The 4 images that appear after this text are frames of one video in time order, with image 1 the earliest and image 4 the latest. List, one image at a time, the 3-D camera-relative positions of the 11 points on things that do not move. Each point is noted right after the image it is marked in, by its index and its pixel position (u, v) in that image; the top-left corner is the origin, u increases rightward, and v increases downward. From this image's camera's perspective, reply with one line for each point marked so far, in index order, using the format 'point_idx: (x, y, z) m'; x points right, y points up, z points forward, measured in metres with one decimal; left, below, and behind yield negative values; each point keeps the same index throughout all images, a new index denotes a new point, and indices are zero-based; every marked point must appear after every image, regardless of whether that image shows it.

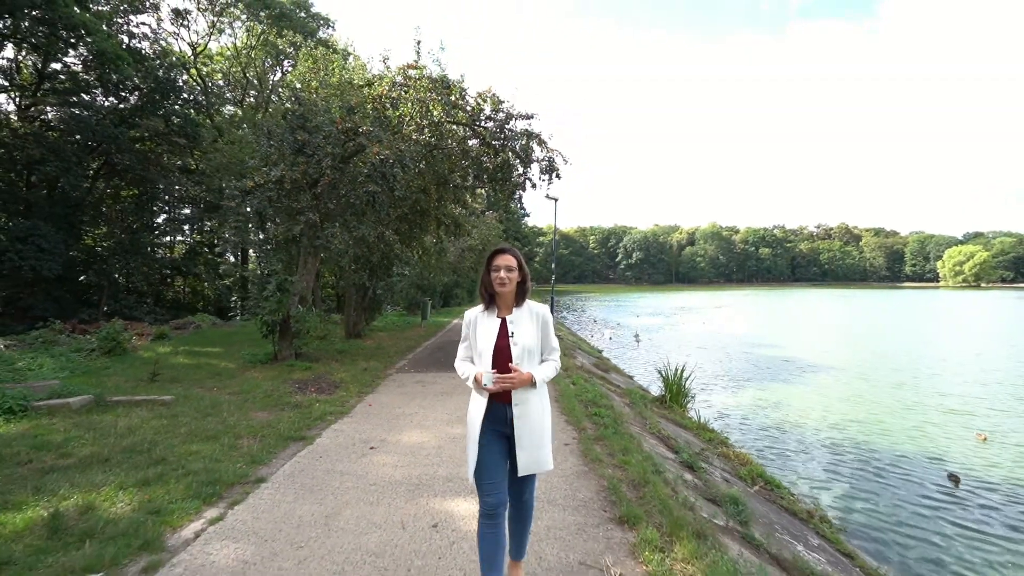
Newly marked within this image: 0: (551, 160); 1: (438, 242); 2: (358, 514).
0: (+0.9, +2.9, +12.4) m
1: (-1.9, +1.2, +14.4) m
2: (-1.1, -1.6, +3.9) m
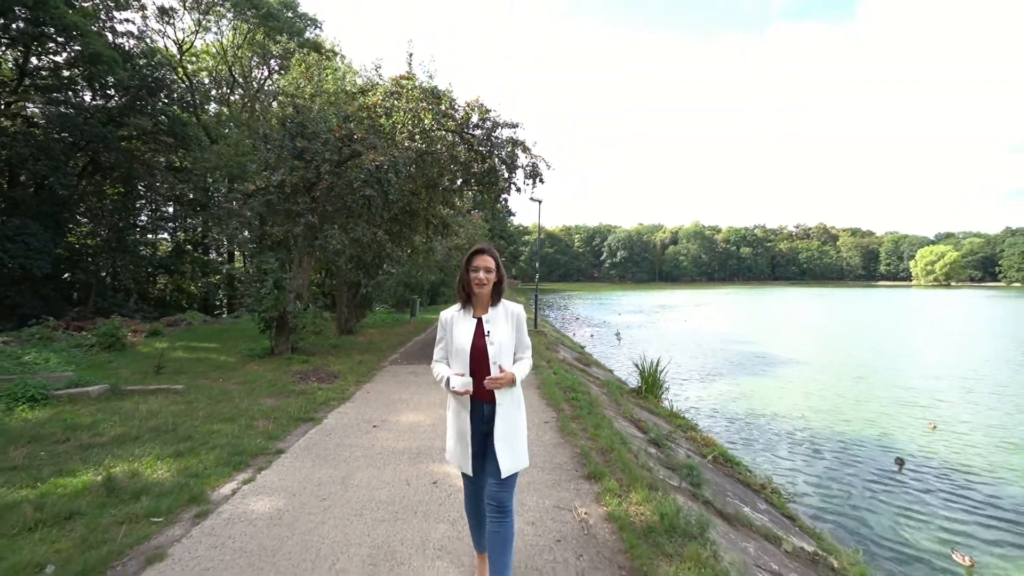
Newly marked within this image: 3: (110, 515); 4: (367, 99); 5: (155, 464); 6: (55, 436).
0: (+0.5, +2.9, +13.2) m
1: (-2.3, +1.3, +15.1) m
2: (-1.2, -1.6, +4.6) m
3: (-2.8, -1.6, +3.9) m
4: (-3.2, +4.2, +12.3) m
5: (-3.2, -1.6, +5.0) m
6: (-4.9, -1.6, +6.0) m
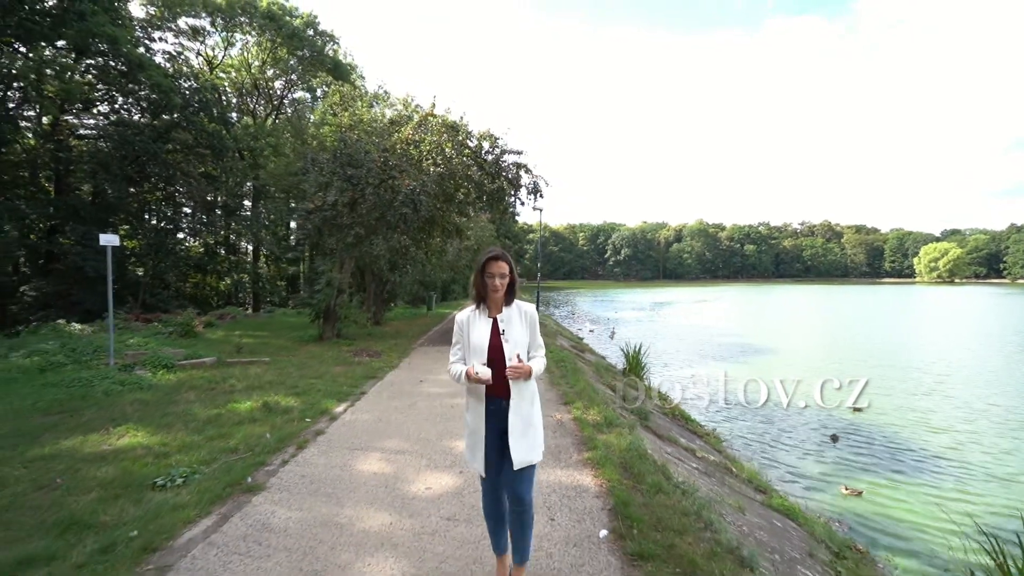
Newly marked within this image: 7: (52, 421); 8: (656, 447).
0: (+0.7, +3.0, +15.8) m
1: (-2.2, +1.3, +17.7) m
2: (-1.1, -1.5, +7.3) m
3: (-2.8, -1.6, +6.6) m
4: (-3.0, +4.2, +15.0) m
5: (-3.1, -1.5, +7.6) m
6: (-4.8, -1.5, +8.7) m
7: (-5.8, -1.7, +7.1) m
8: (+1.7, -1.8, +6.5) m
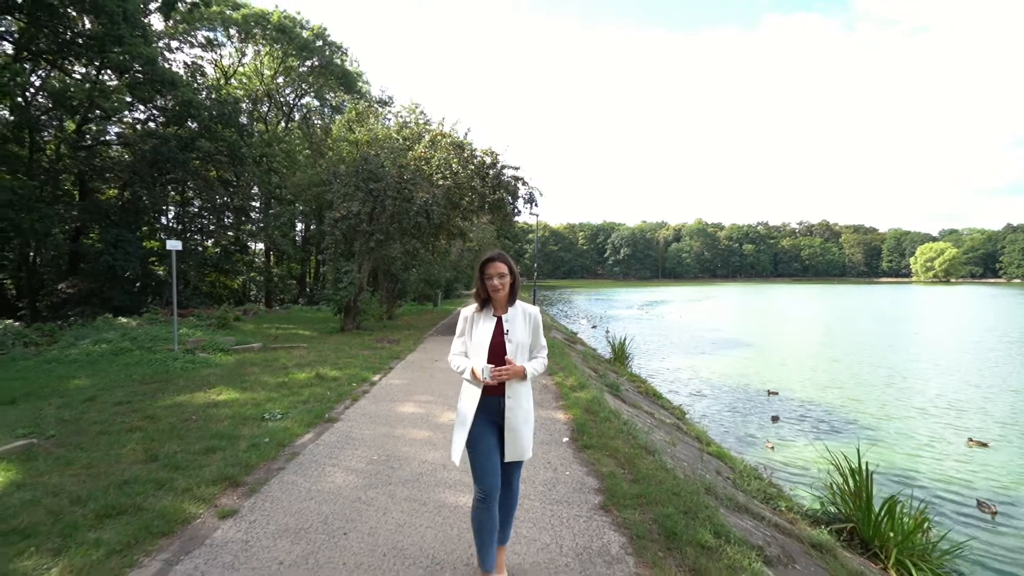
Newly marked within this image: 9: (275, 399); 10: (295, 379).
0: (+0.6, +3.1, +17.9) m
1: (-2.2, +1.4, +19.8) m
2: (-1.2, -1.5, +9.4) m
3: (-2.8, -1.5, +8.7) m
4: (-3.1, +4.3, +17.0) m
5: (-3.2, -1.5, +9.7) m
6: (-4.9, -1.5, +10.8) m
7: (-5.9, -1.6, +9.1) m
8: (+1.6, -1.8, +8.5) m
9: (-3.3, -1.5, +7.6) m
10: (-3.5, -1.5, +8.9) m
